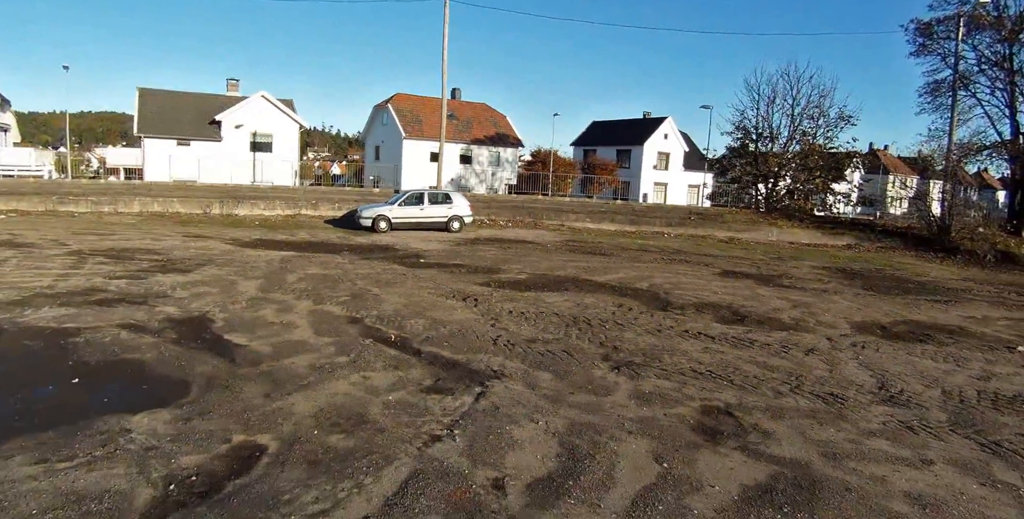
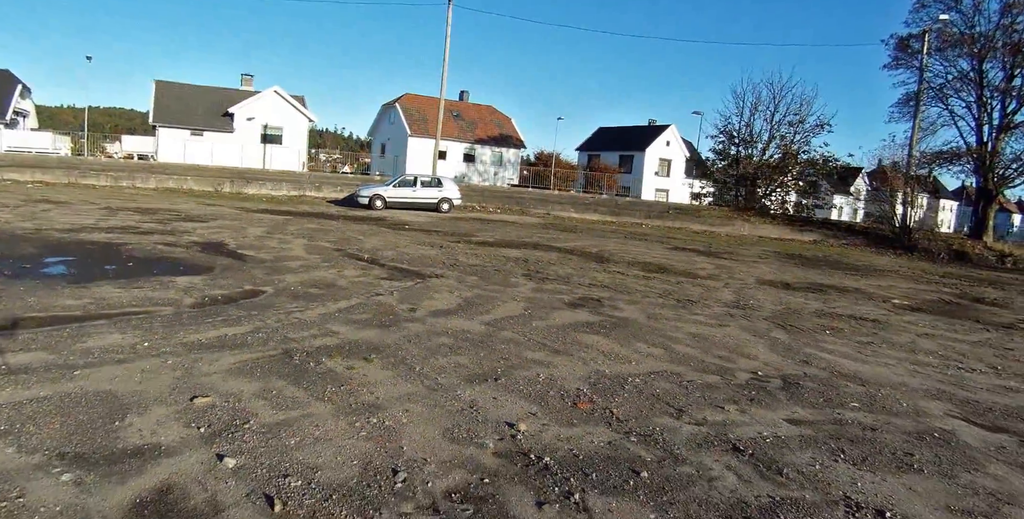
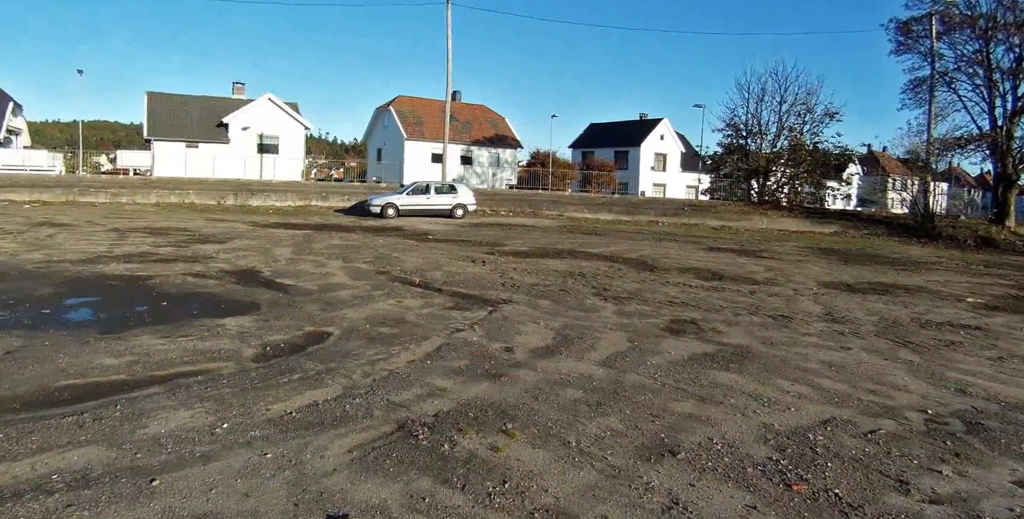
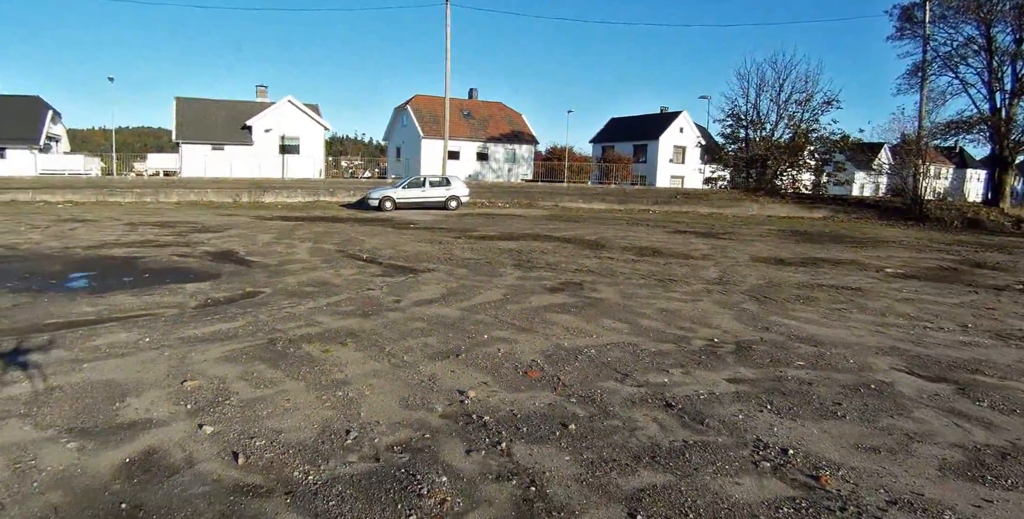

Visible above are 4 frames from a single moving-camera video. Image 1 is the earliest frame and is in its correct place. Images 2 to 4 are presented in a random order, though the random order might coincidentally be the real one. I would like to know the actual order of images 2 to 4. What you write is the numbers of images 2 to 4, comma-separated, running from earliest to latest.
3, 2, 4
